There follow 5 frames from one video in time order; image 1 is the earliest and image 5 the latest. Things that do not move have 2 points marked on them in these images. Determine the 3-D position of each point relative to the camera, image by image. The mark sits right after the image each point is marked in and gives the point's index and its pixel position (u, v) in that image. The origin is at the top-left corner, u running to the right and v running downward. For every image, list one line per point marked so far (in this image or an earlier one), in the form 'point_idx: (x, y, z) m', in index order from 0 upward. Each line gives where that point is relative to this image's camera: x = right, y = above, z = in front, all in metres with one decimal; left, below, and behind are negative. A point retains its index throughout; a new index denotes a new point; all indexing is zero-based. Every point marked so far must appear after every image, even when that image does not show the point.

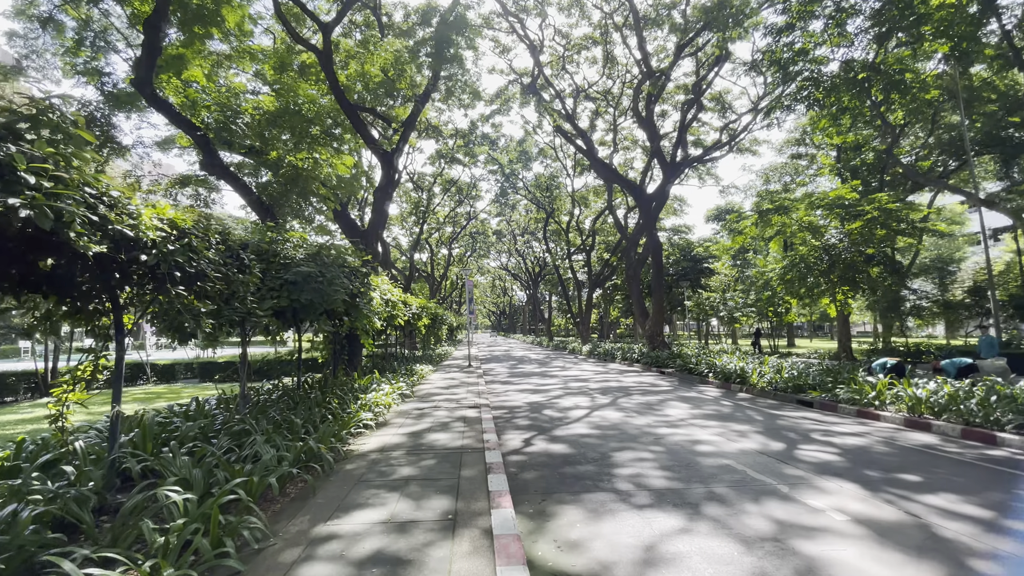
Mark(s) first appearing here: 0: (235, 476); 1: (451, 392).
0: (-2.5, -1.7, +4.2) m
1: (-1.6, -2.7, +11.8) m
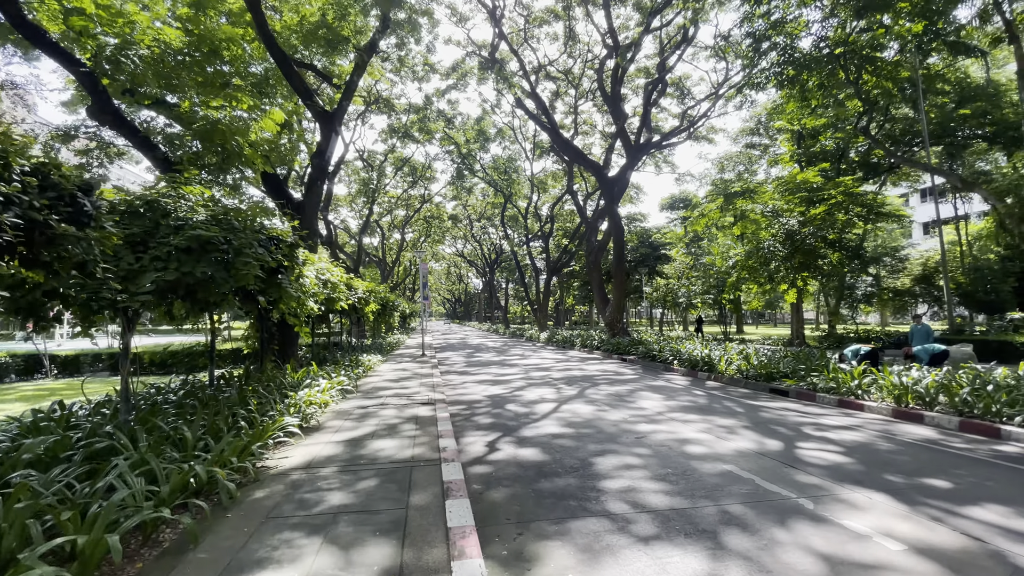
0: (-2.7, -1.4, +2.8) m
1: (-2.6, -2.2, +10.5) m
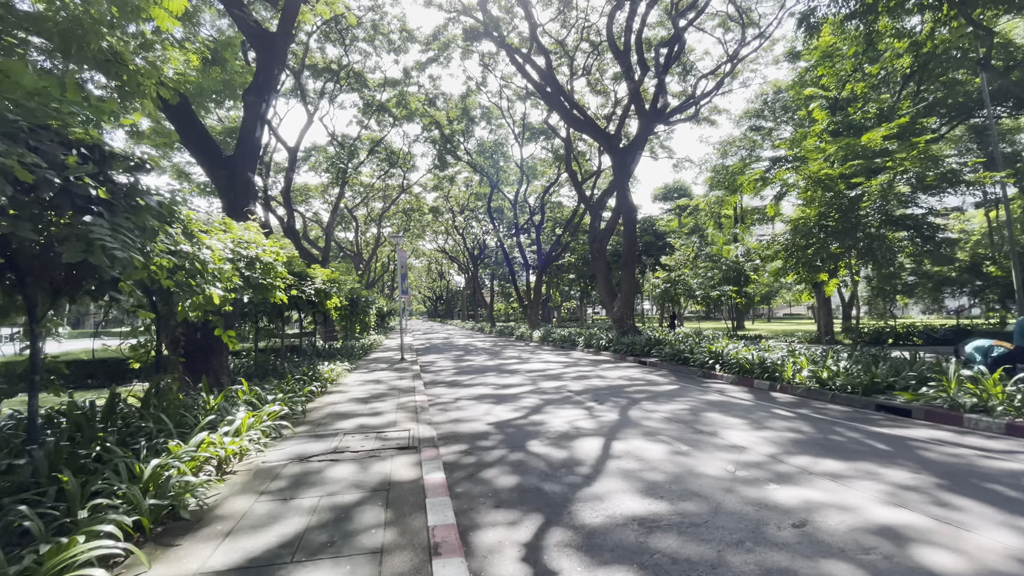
0: (-2.1, -1.2, -0.2) m
1: (-2.3, -2.0, +7.5) m
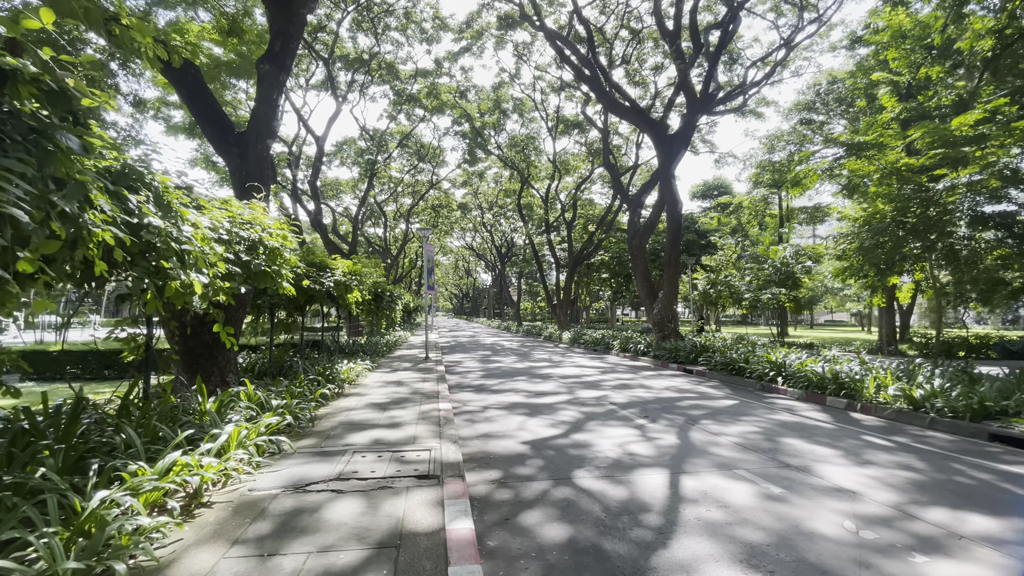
0: (-2.0, -1.1, -1.2) m
1: (-1.8, -1.8, +6.6) m
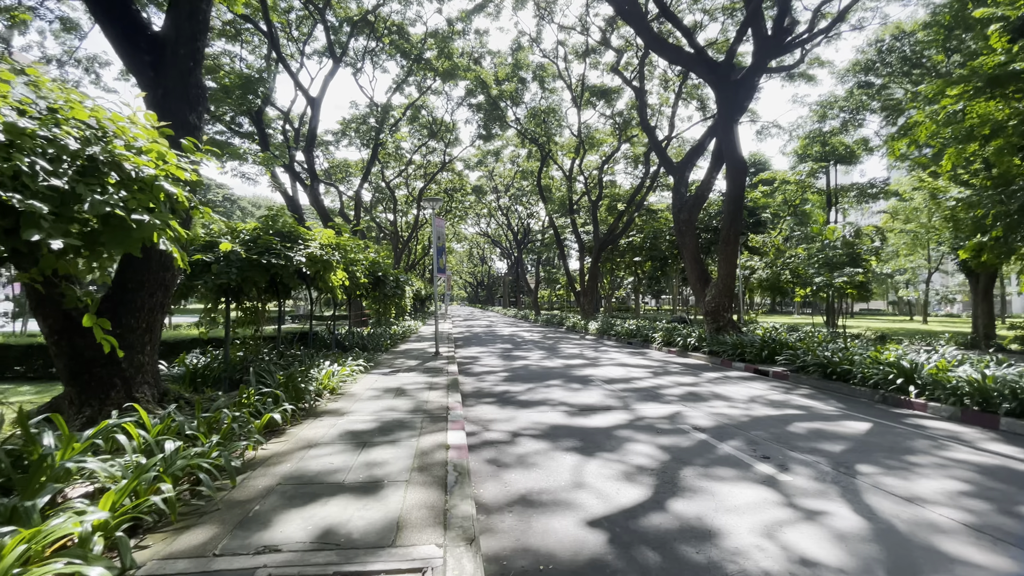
0: (-1.8, -1.0, -3.6) m
1: (-1.3, -1.6, +4.1) m
